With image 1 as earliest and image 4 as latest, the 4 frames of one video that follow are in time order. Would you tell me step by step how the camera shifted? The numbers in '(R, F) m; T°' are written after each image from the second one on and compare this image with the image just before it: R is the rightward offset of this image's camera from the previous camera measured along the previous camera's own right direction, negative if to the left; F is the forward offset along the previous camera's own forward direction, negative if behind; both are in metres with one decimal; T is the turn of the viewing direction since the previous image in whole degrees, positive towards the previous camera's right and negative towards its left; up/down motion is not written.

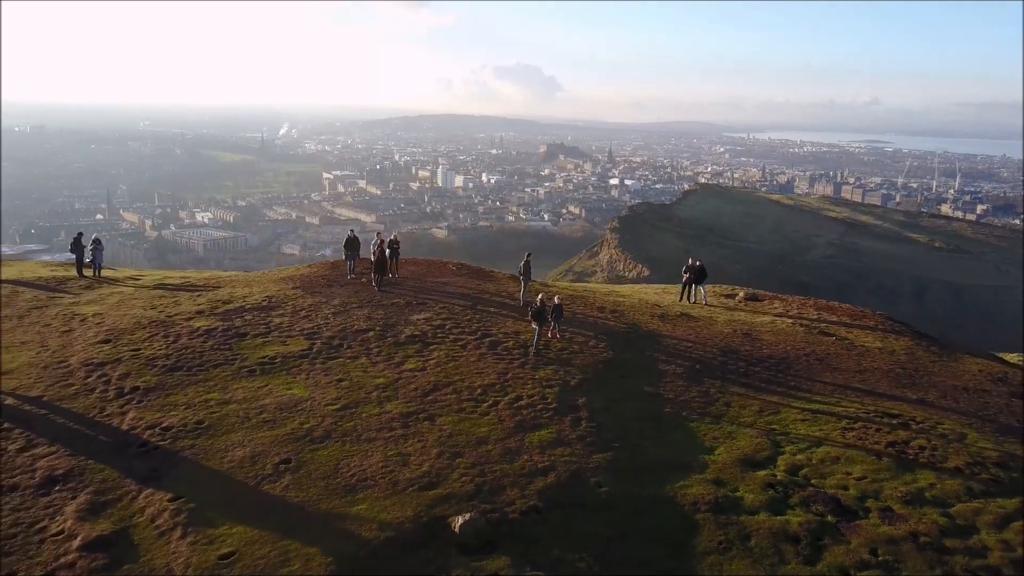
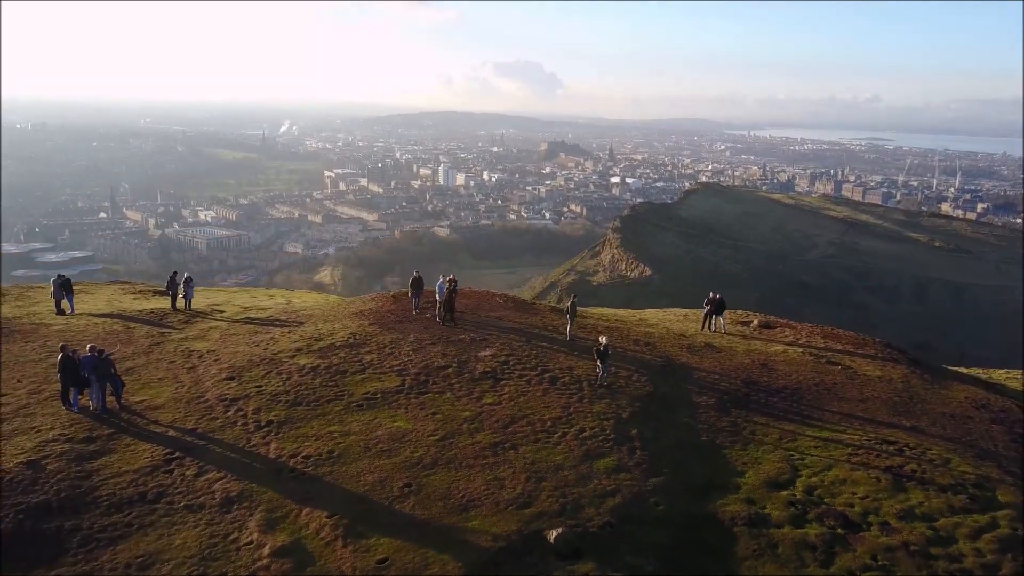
(-0.4, -0.8) m; 0°
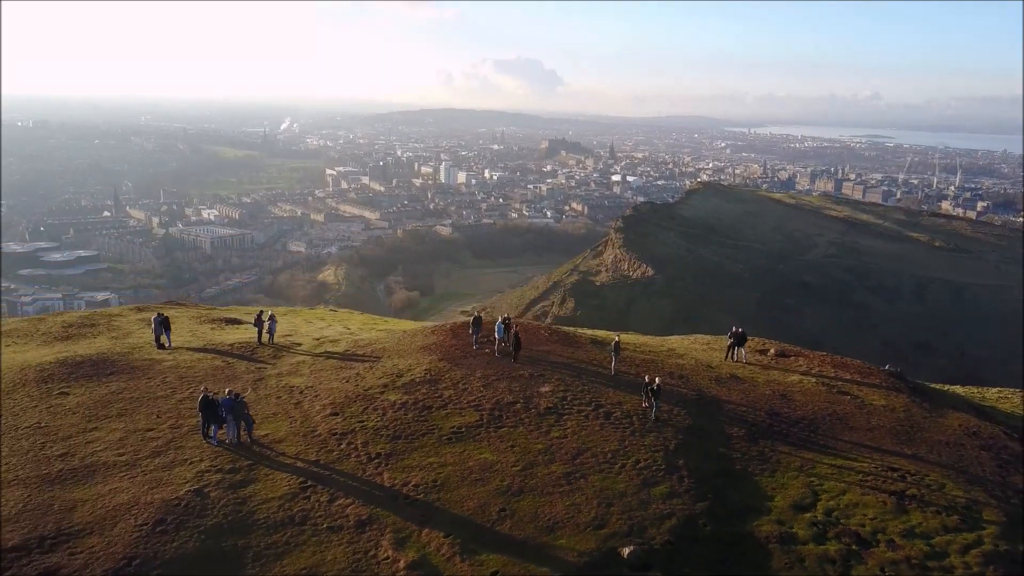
(-0.5, -0.9) m; 0°
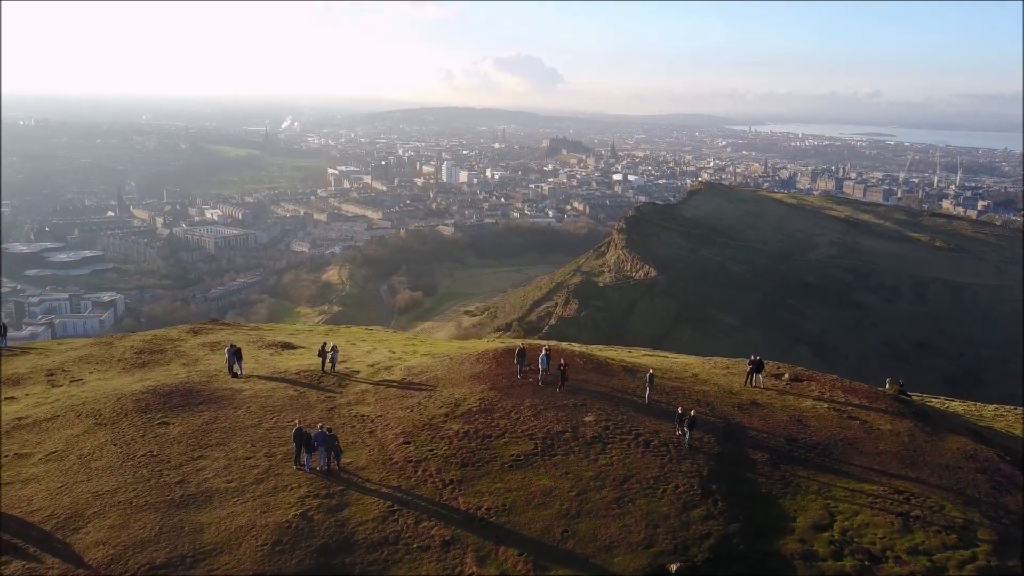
(-0.5, -0.8) m; 0°
